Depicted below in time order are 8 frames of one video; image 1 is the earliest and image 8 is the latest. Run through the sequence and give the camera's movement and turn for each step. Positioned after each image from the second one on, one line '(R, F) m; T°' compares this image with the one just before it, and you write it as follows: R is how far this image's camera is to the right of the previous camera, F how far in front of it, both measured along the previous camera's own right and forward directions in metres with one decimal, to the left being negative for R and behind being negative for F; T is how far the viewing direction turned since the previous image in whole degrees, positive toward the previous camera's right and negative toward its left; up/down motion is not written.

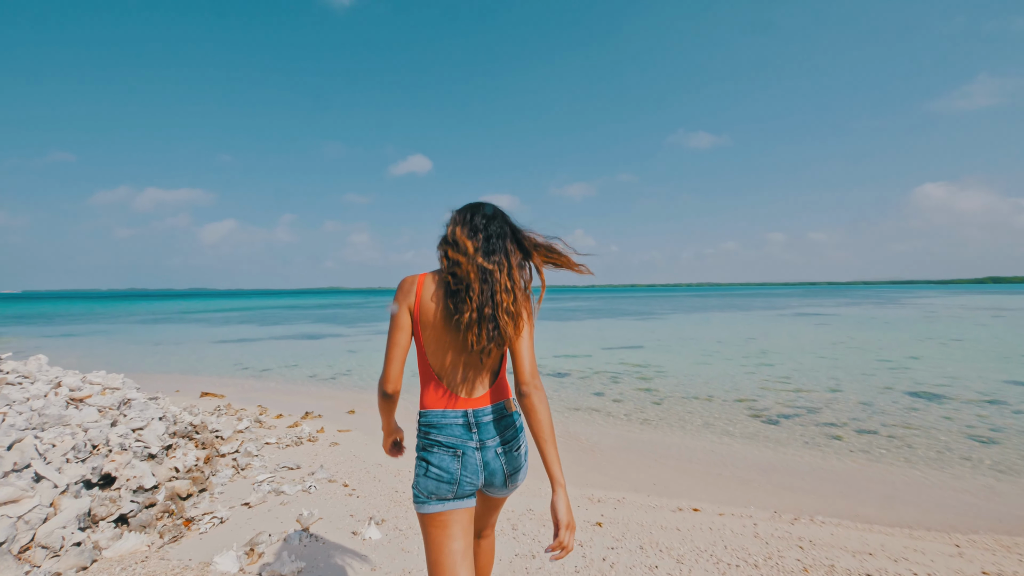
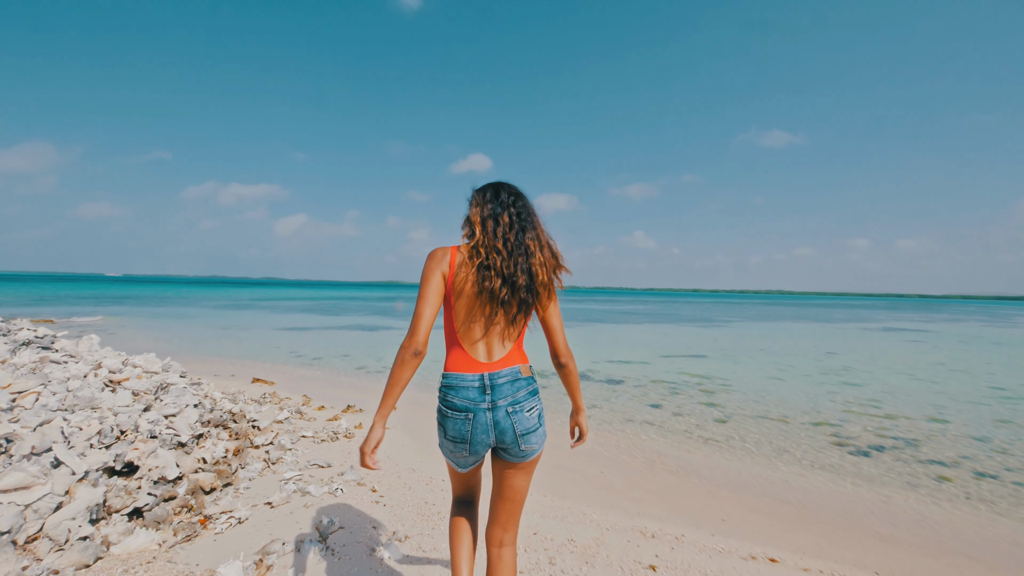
(+0.1, +0.7) m; -7°
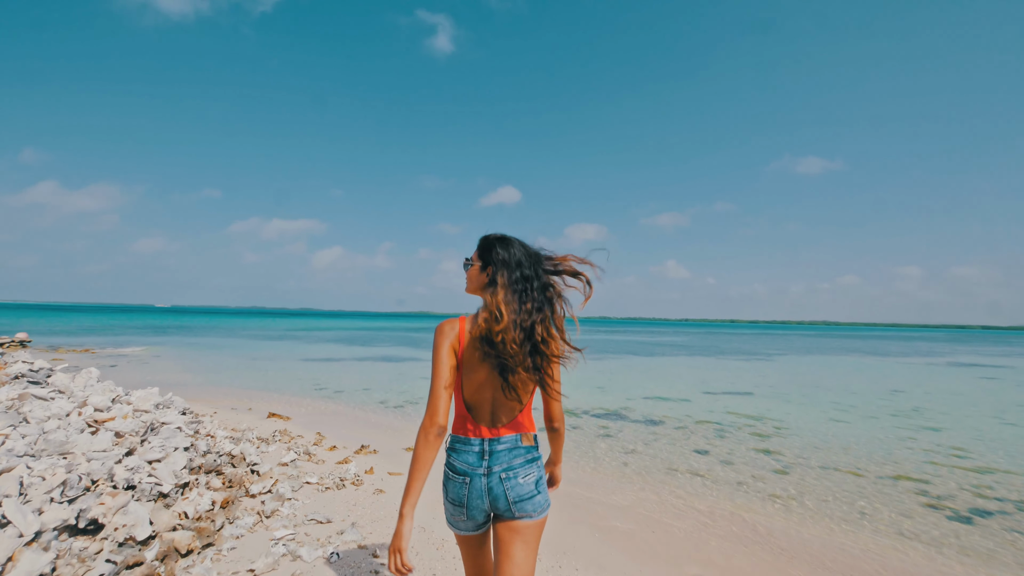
(0.0, +0.8) m; -4°
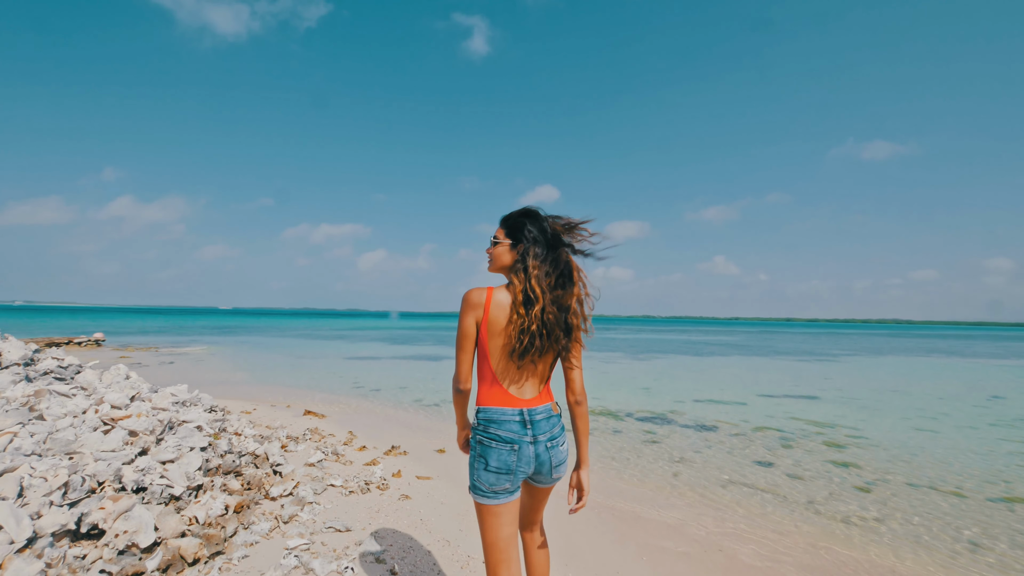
(+0.1, +0.6) m; -5°
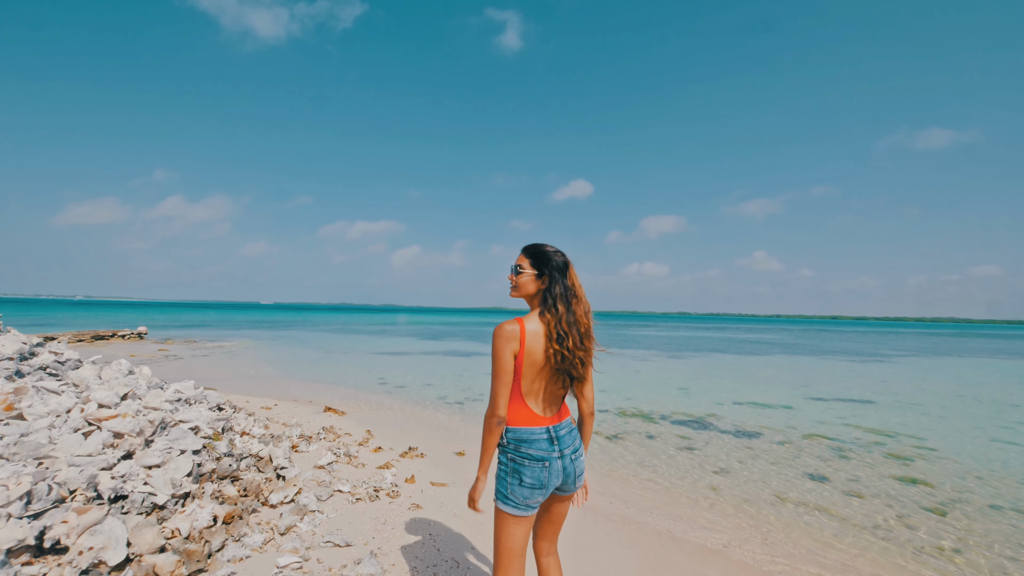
(+0.1, +0.7) m; -4°
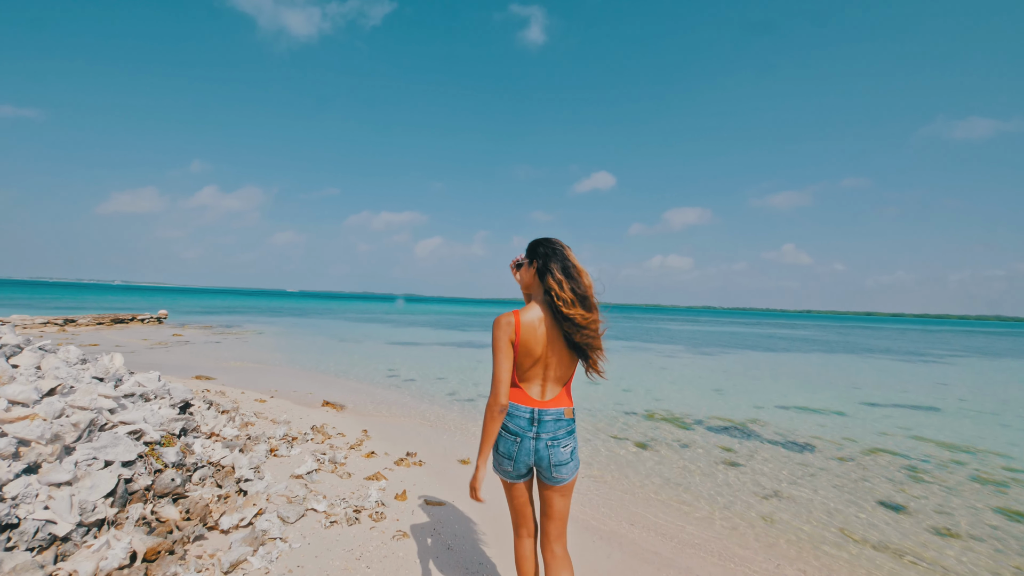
(+0.1, +1.2) m; -3°
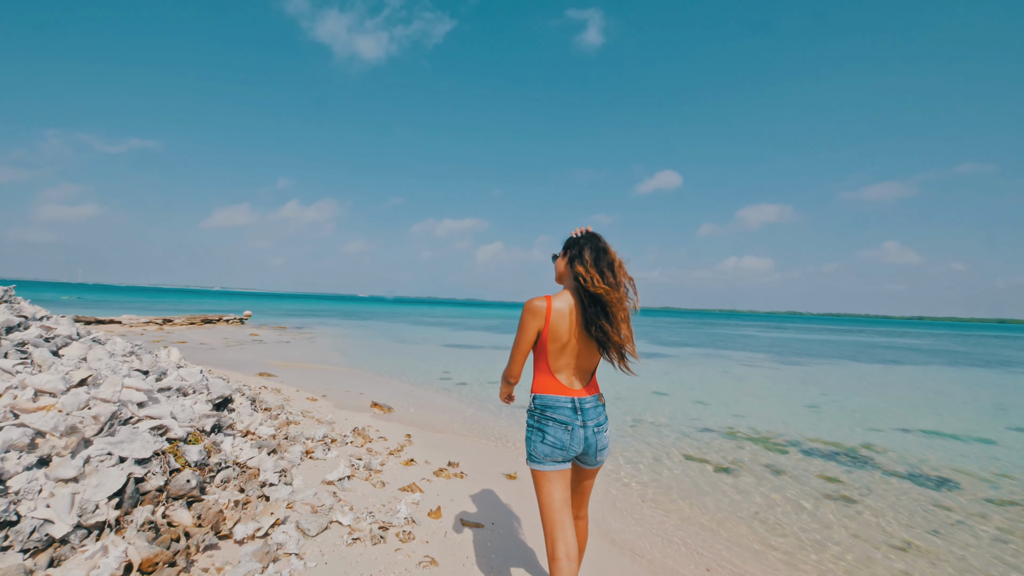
(+0.2, +0.7) m; -8°
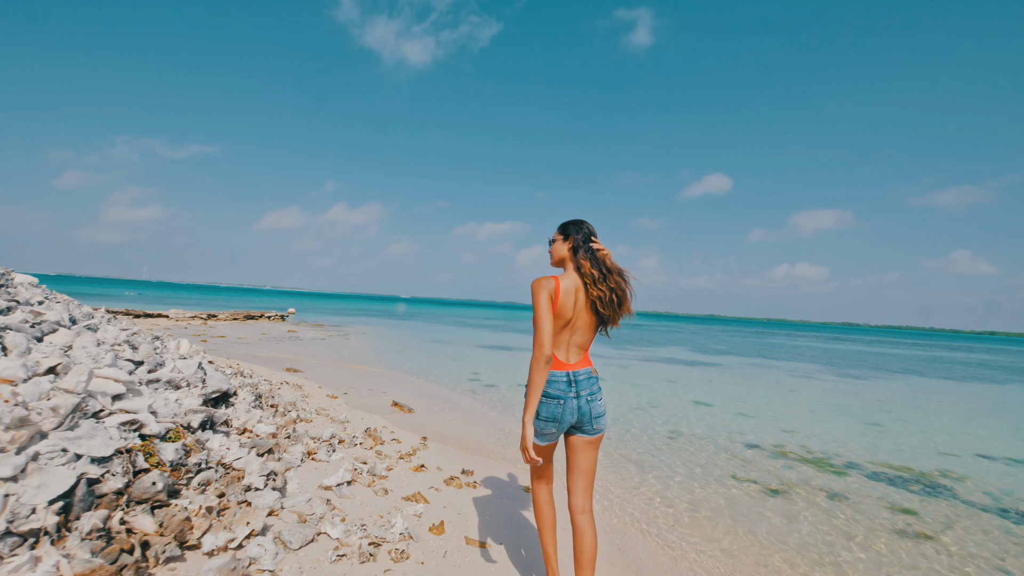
(+0.2, +0.7) m; -5°
